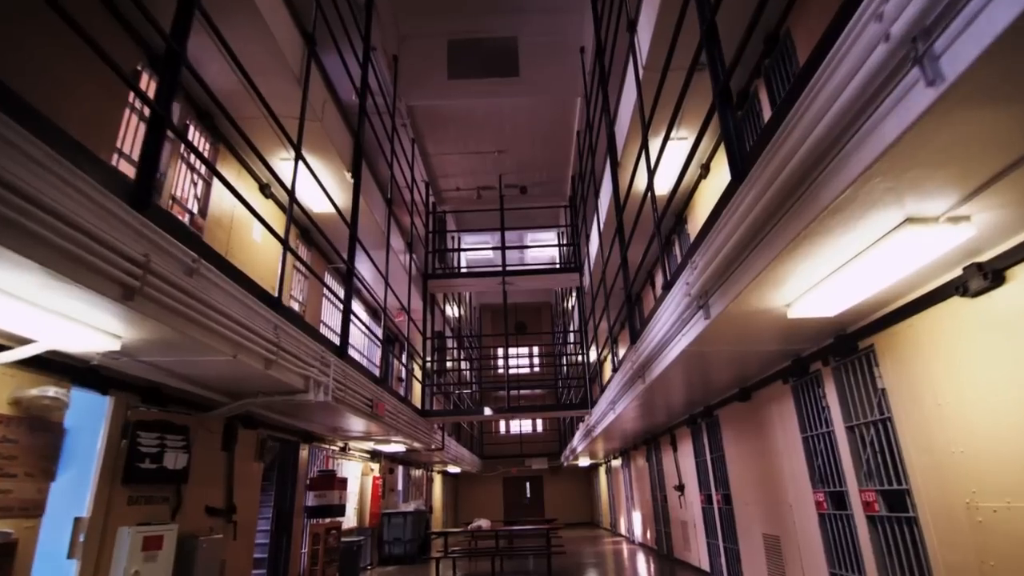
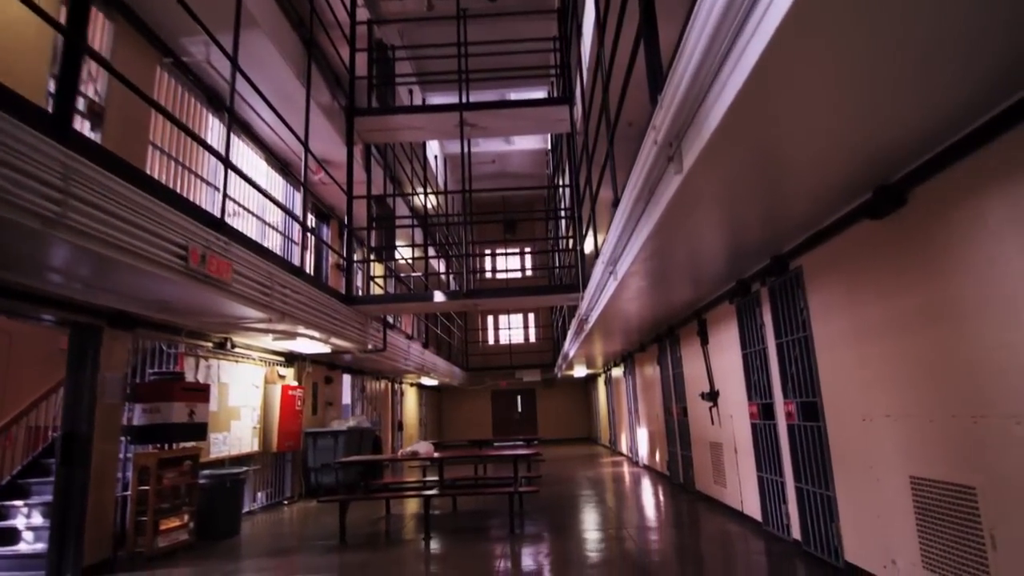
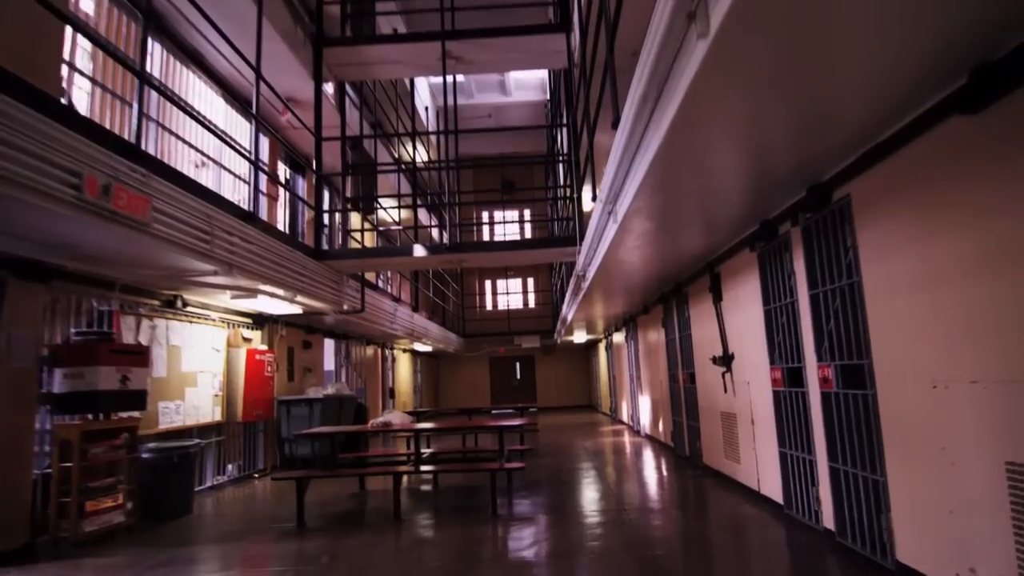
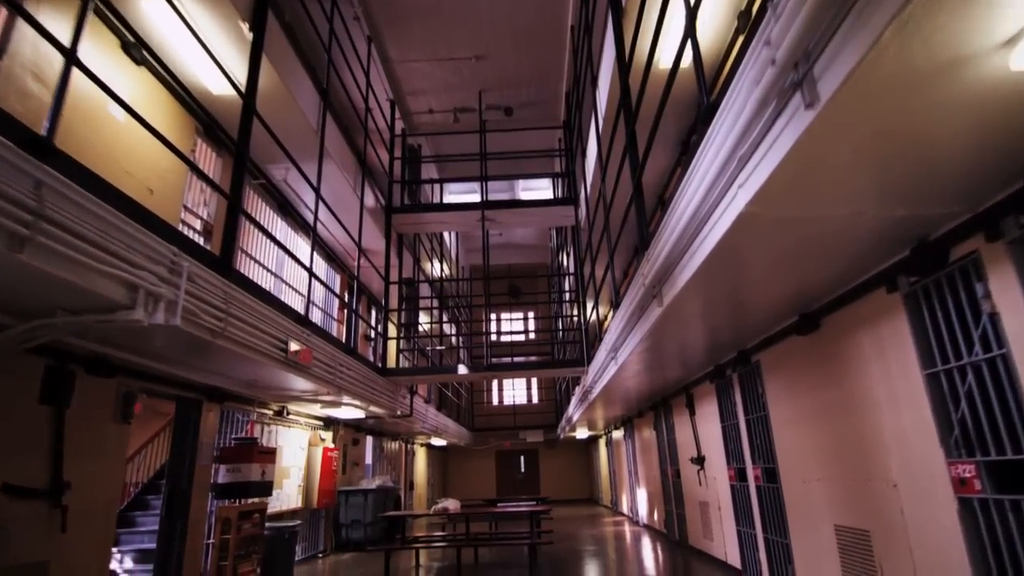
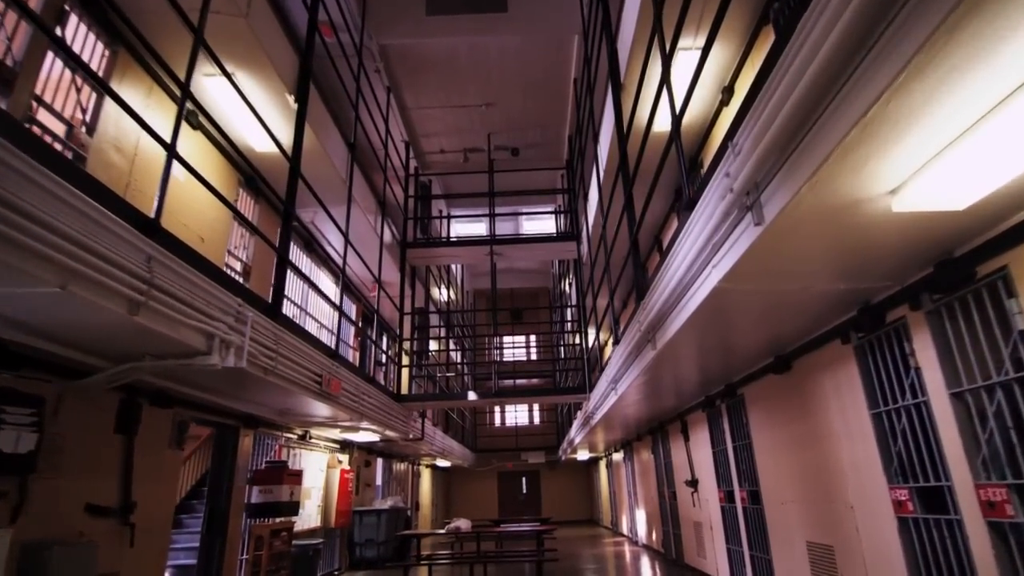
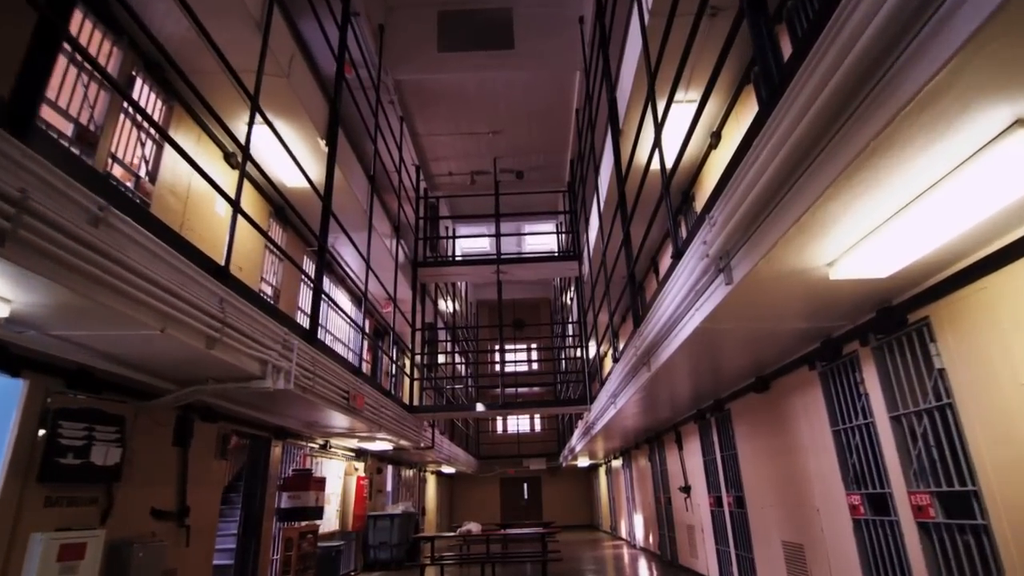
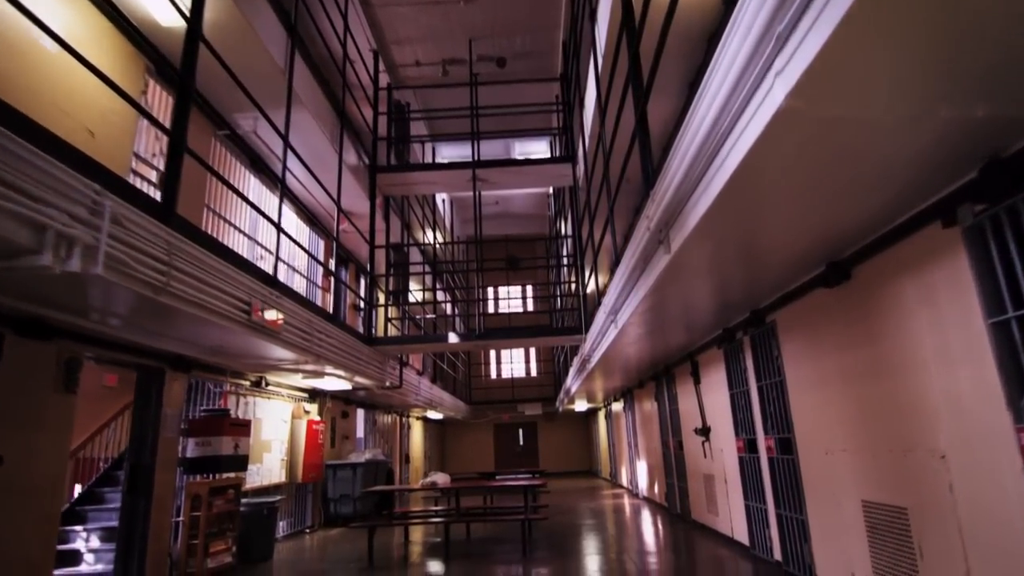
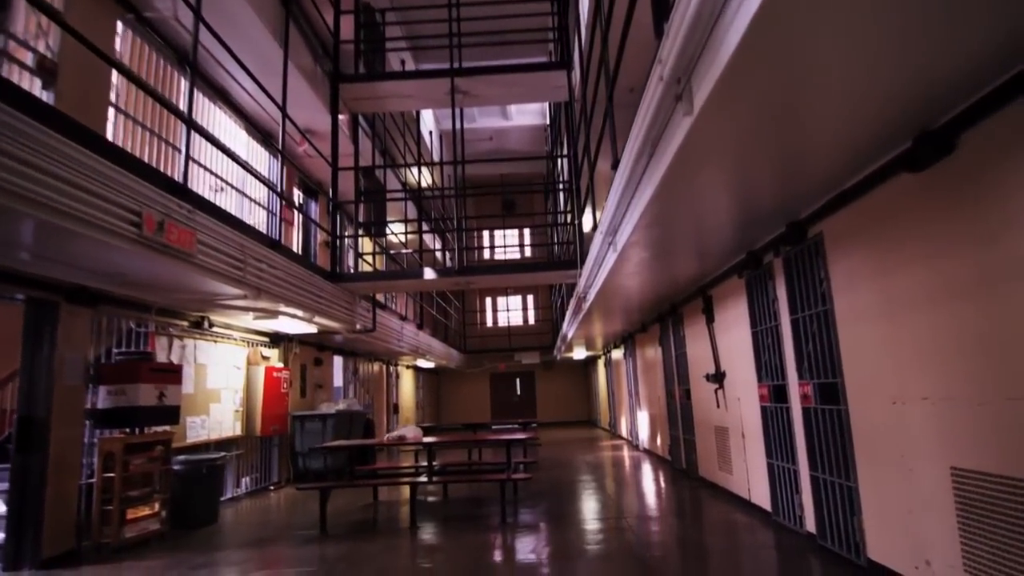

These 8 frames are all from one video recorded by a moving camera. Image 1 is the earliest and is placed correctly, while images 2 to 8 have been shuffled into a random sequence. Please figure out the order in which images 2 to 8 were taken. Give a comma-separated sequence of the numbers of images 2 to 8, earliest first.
6, 5, 4, 7, 2, 8, 3
